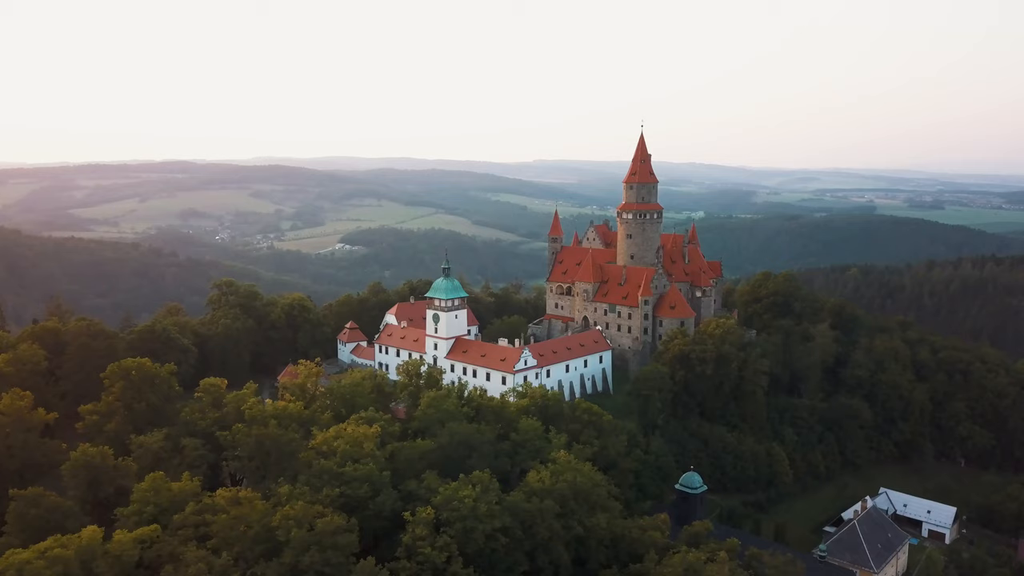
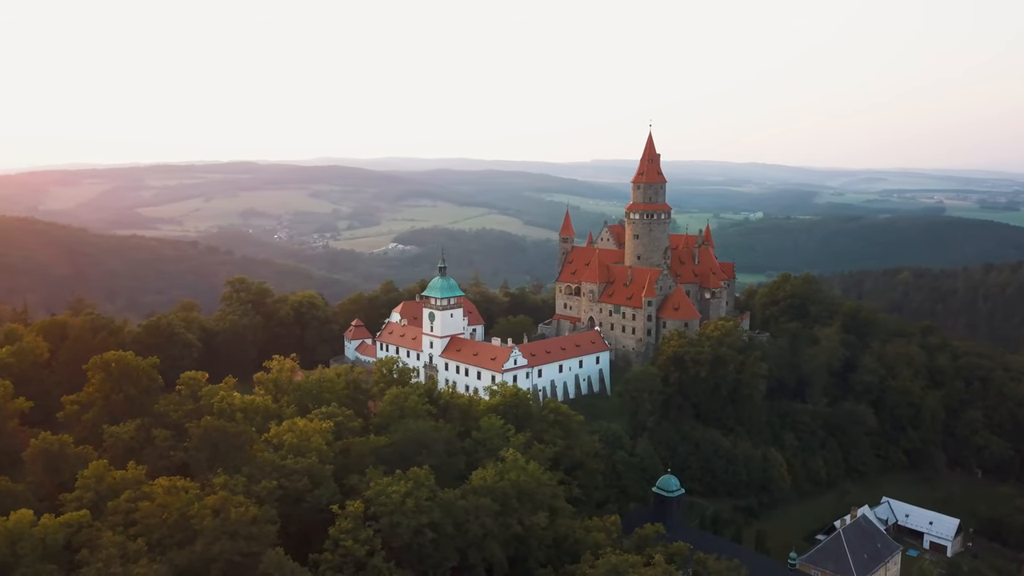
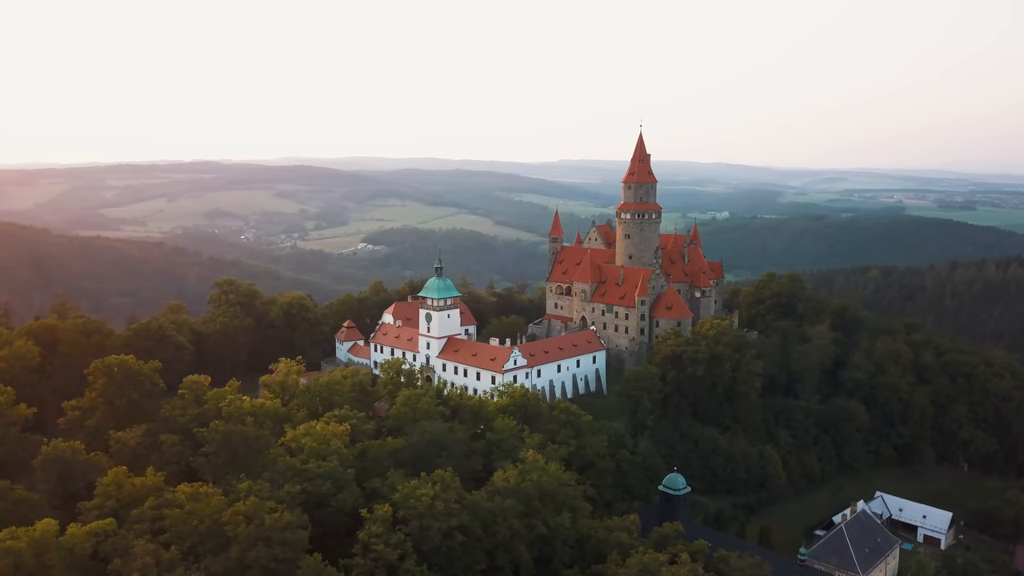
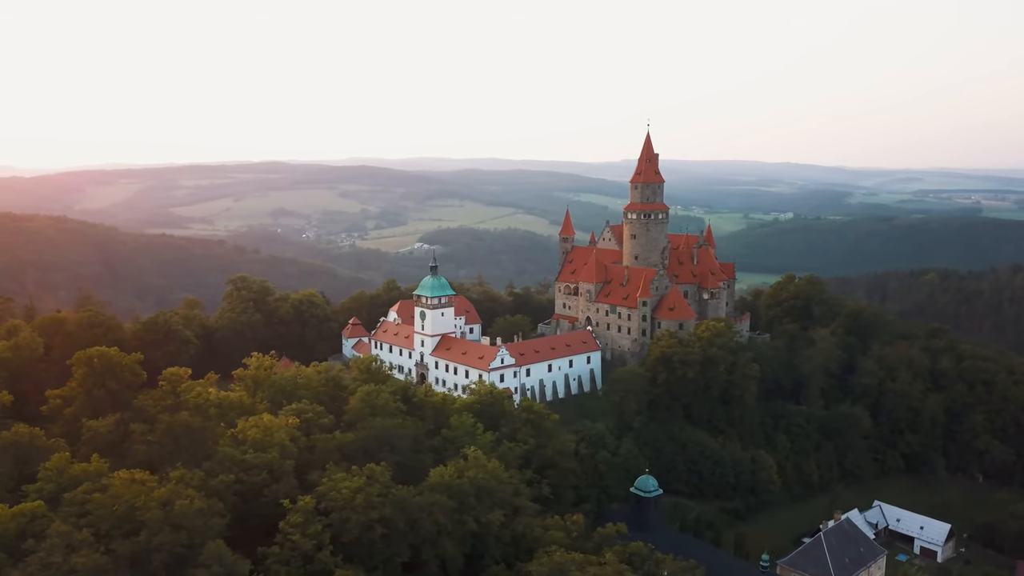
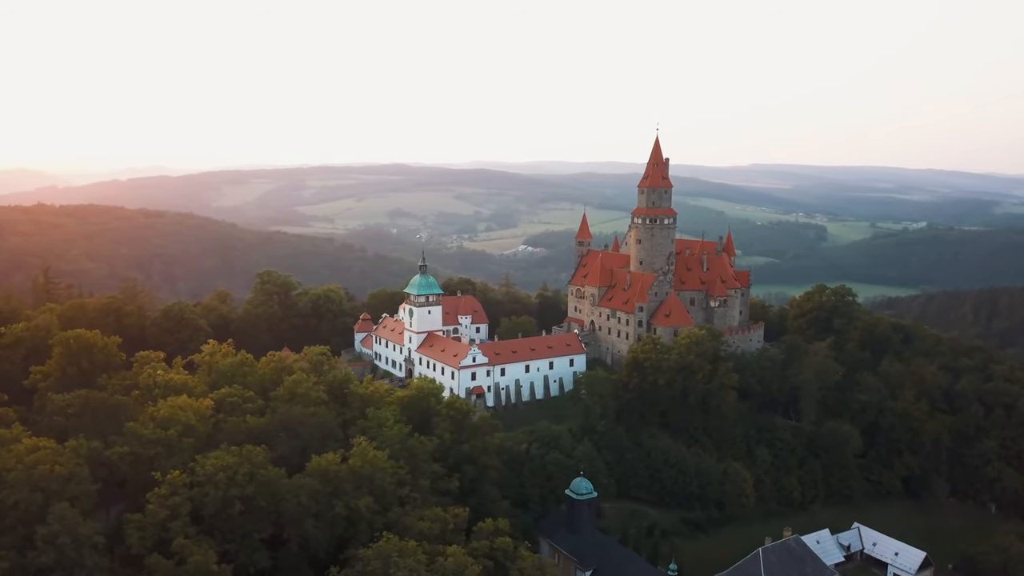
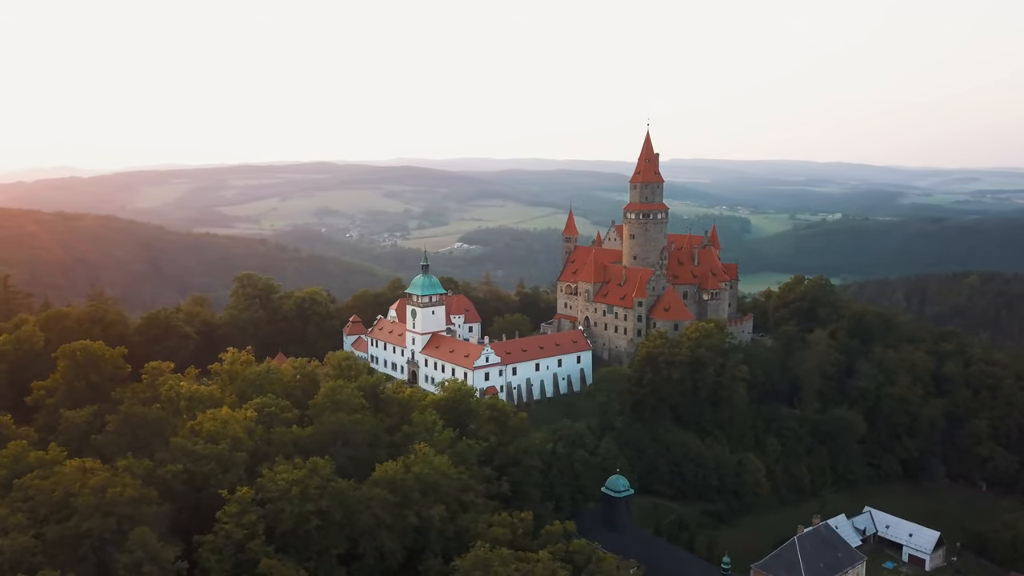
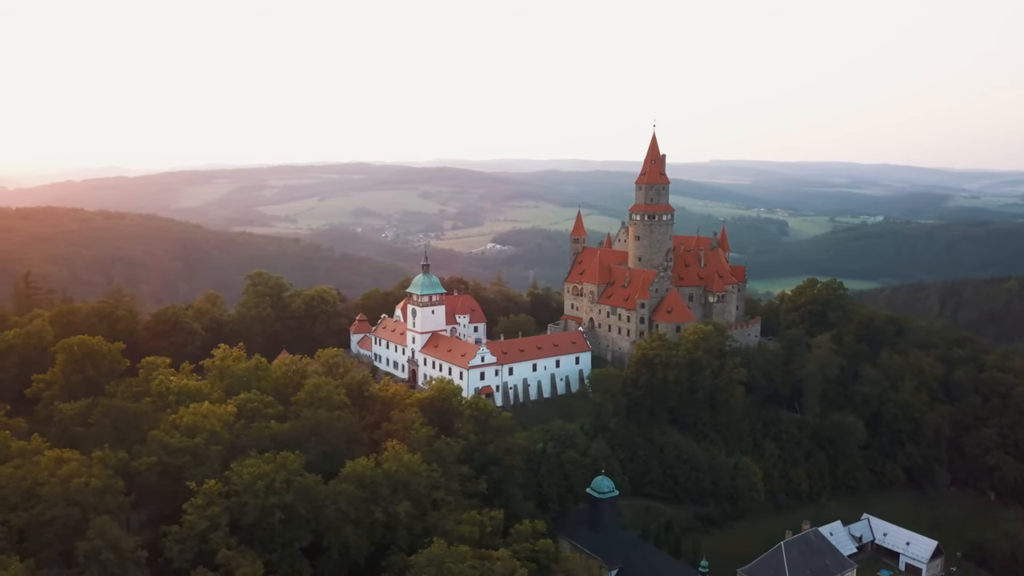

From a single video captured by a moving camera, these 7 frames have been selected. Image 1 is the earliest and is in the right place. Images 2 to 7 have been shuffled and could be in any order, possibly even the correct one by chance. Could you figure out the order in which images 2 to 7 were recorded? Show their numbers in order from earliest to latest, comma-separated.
3, 2, 4, 6, 7, 5
